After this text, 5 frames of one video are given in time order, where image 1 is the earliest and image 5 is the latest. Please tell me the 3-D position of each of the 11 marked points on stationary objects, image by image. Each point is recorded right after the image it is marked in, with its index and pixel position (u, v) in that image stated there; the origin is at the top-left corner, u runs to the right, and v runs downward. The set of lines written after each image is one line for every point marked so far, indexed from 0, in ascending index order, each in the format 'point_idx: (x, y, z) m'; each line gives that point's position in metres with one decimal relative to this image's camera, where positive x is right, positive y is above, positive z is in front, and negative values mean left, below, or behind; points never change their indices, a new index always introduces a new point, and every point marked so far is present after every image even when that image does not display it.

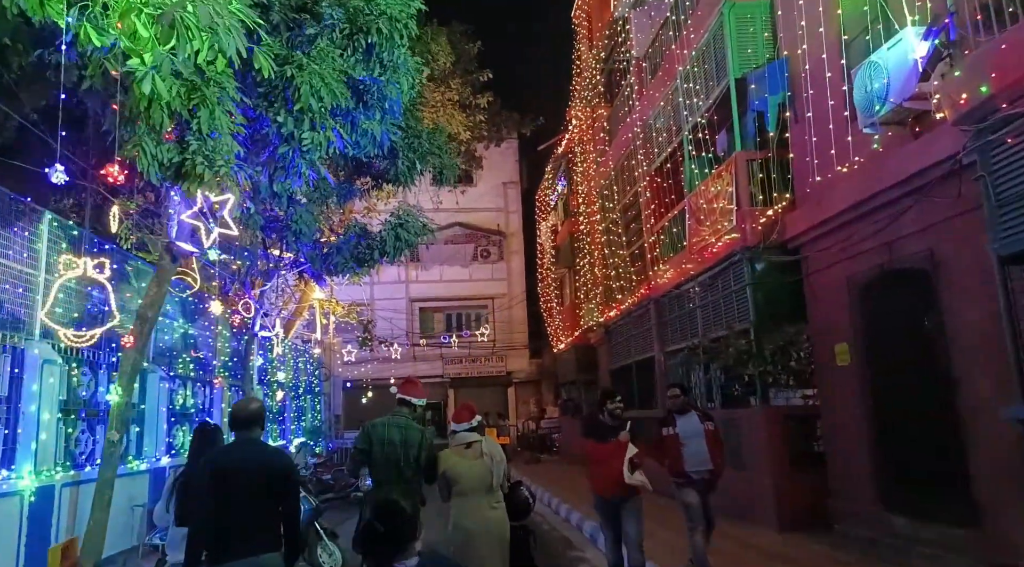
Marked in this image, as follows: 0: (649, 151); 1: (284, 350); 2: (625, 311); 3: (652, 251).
0: (+2.2, +2.1, +12.9) m
1: (-5.3, -1.5, +18.0) m
2: (+2.2, -0.5, +15.5) m
3: (+2.4, +0.5, +13.3) m
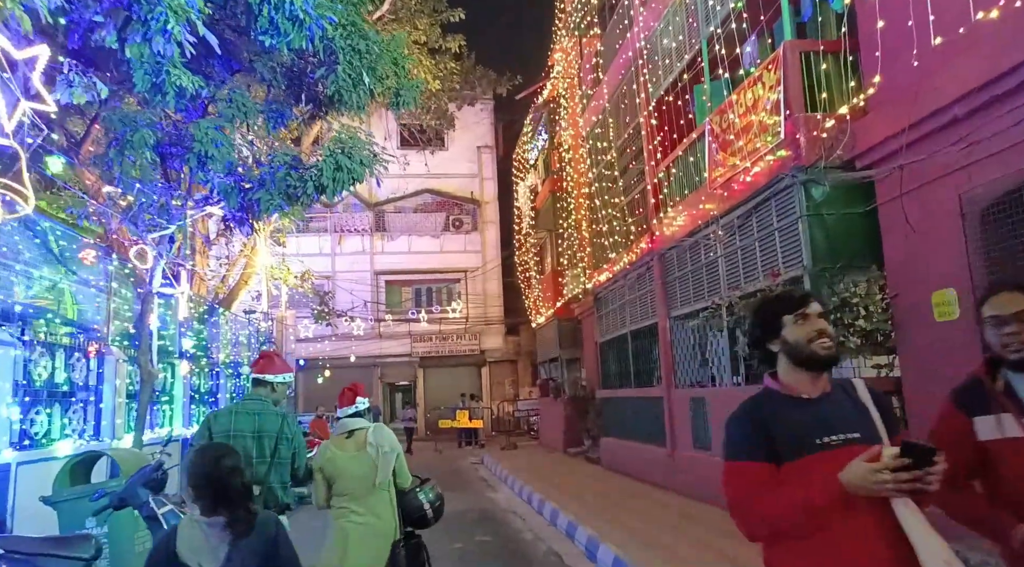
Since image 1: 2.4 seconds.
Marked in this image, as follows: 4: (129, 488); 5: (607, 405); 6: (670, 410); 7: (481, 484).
0: (+1.9, +2.8, +10.4) m
1: (-5.8, -0.7, +15.3) m
2: (+1.8, +0.2, +13.1) m
3: (+2.0, +1.2, +10.9) m
4: (-2.4, -1.3, +5.0) m
5: (+1.8, -2.3, +14.8) m
6: (+2.1, -1.7, +10.8) m
7: (-0.6, -3.8, +14.9) m
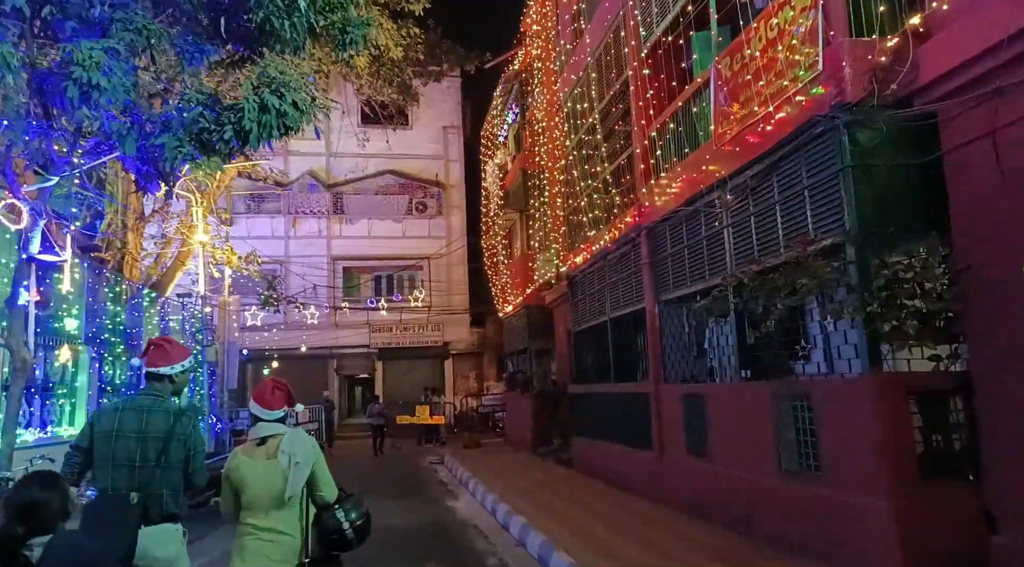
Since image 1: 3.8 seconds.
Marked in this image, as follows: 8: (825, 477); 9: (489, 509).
0: (+1.5, +3.1, +8.9) m
1: (-6.4, -0.3, +13.5) m
2: (+1.3, +0.5, +11.5) m
3: (+1.6, +1.5, +9.4) m
4: (-2.6, -1.0, +3.3) m
5: (+1.2, -2.0, +13.3) m
6: (+1.7, -1.5, +9.3) m
7: (-1.2, -3.5, +13.3) m
8: (+2.4, -1.5, +6.0) m
9: (-0.3, -3.0, +10.5) m
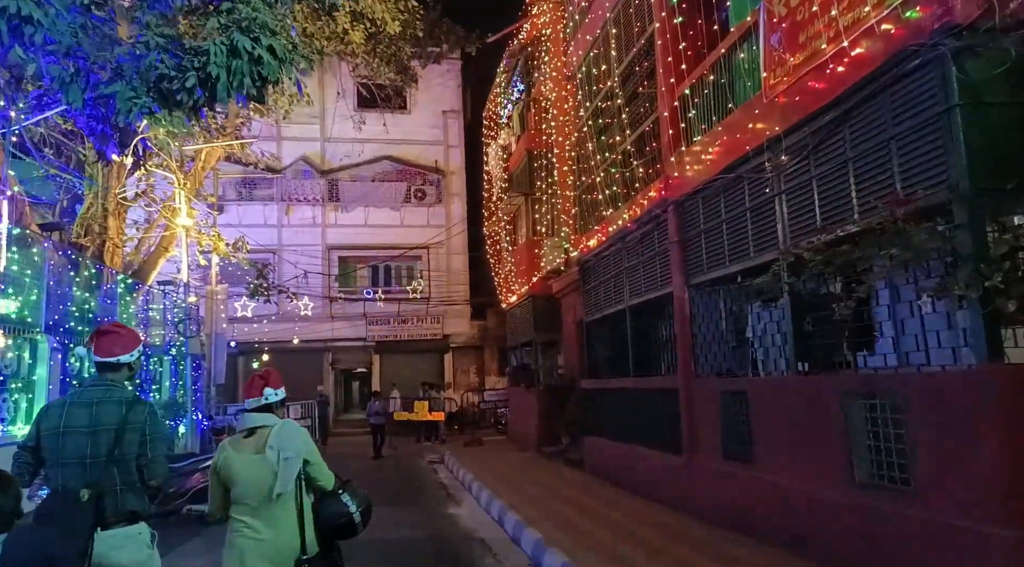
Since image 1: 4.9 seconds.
0: (+1.6, +3.3, +7.7) m
1: (-6.3, -0.1, +12.4) m
2: (+1.4, +0.7, +10.4) m
3: (+1.7, +1.7, +8.2) m
4: (-2.5, -0.9, +2.2) m
5: (+1.3, -1.8, +12.2) m
6: (+1.8, -1.3, +8.2) m
7: (-1.1, -3.2, +12.2) m
8: (+2.5, -1.3, +4.9) m
9: (-0.2, -2.8, +9.4) m
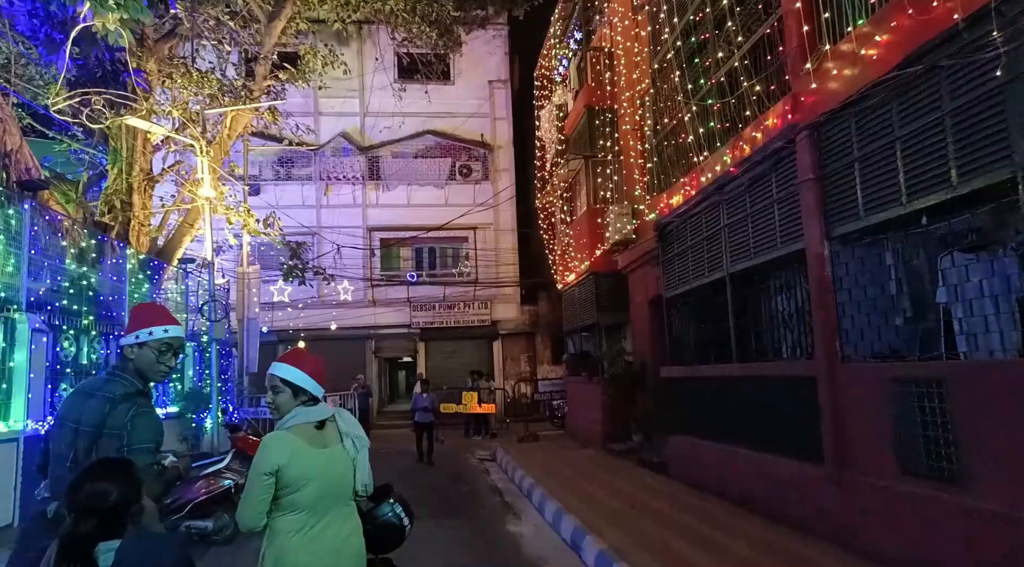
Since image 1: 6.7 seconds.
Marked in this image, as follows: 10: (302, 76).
0: (+2.2, +3.7, +5.5) m
1: (-5.4, +0.3, +10.7) m
2: (+2.1, +1.1, +8.3) m
3: (+2.3, +2.1, +6.1) m
4: (-2.2, -0.6, +0.3) m
5: (+2.2, -1.3, +10.1) m
6: (+2.5, -0.9, +6.0) m
7: (-0.2, -2.8, +10.2) m
8: (+2.9, -1.0, +2.7) m
9: (+0.5, -2.4, +7.4) m
10: (-4.4, +4.3, +16.2) m
